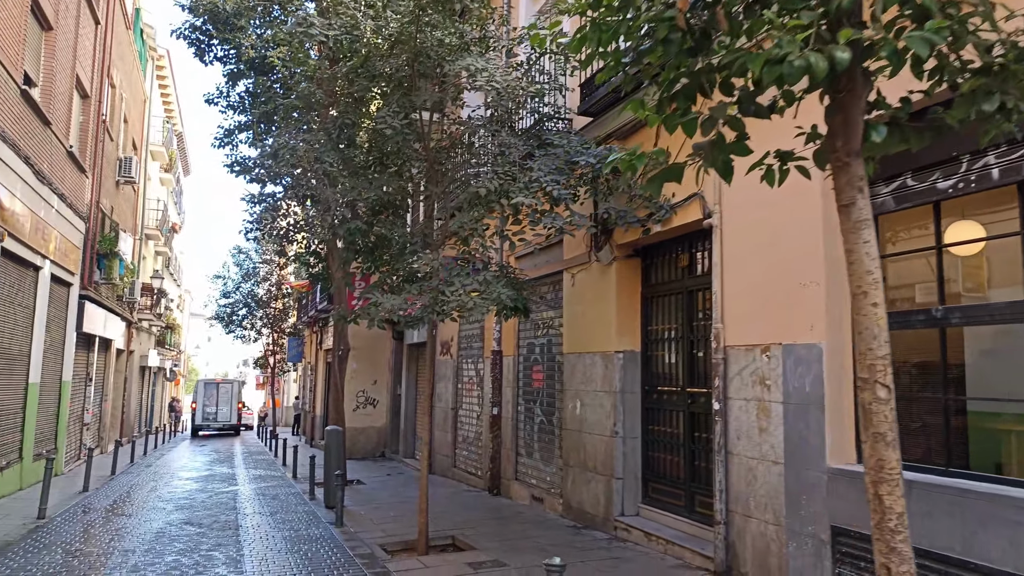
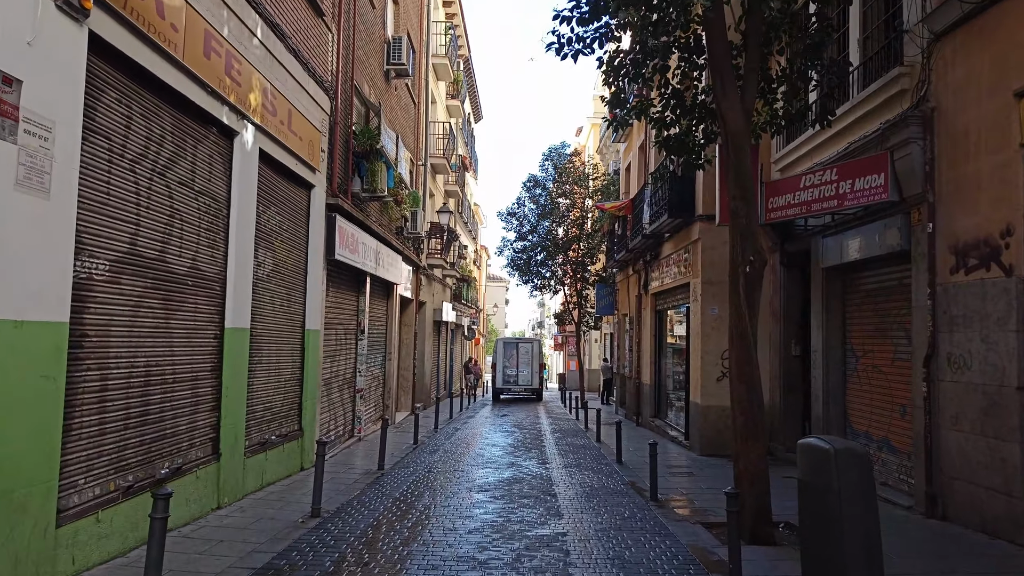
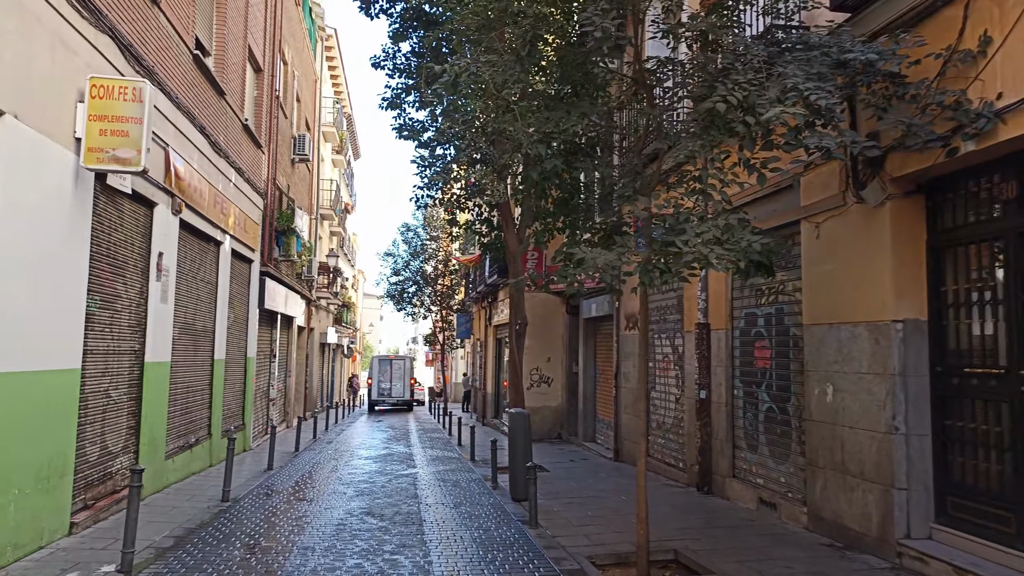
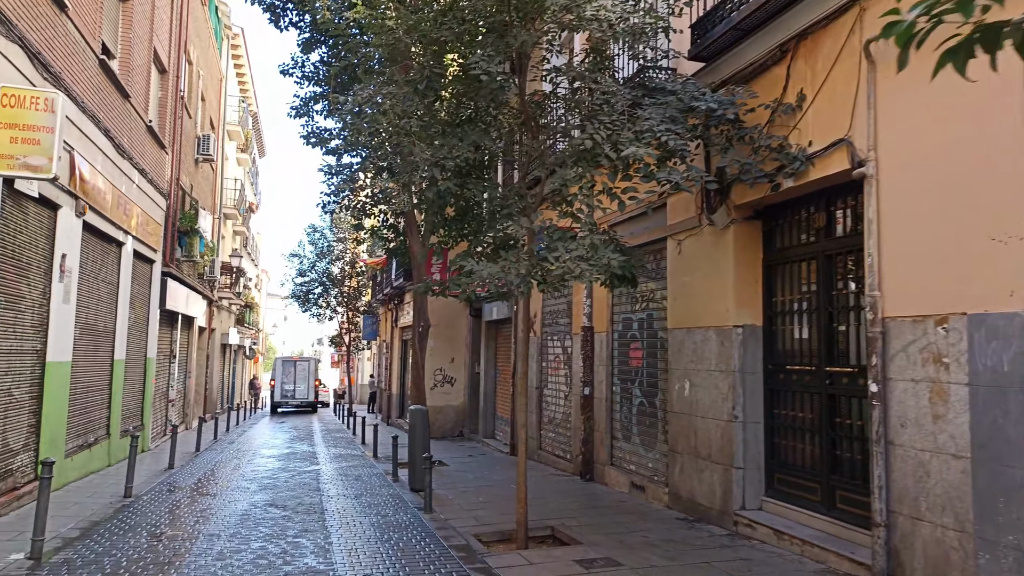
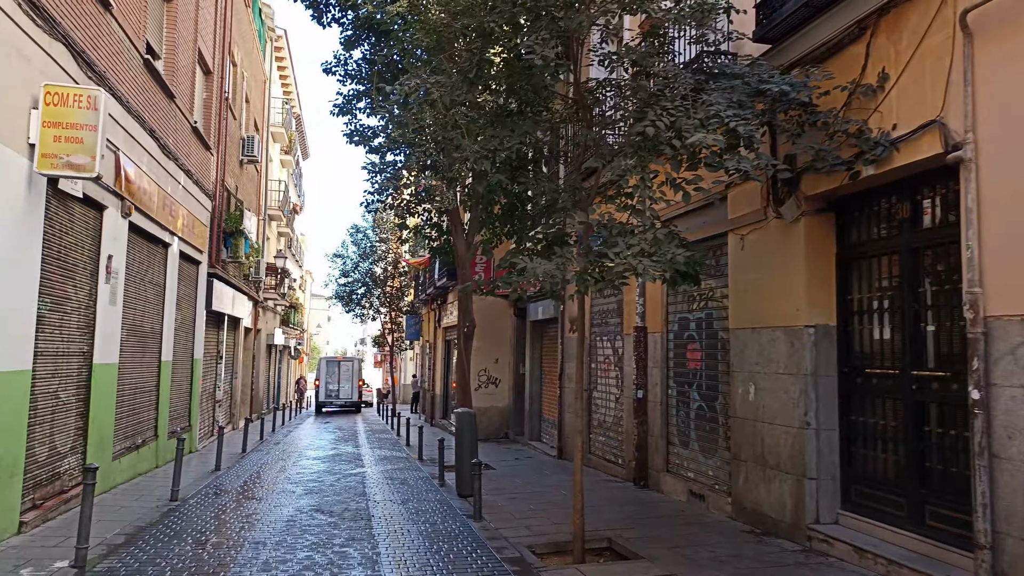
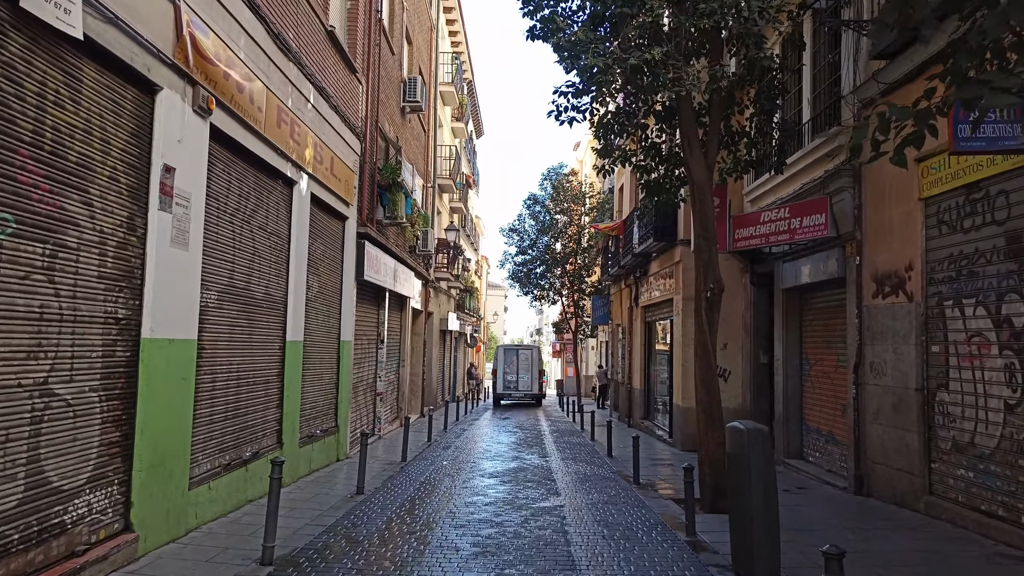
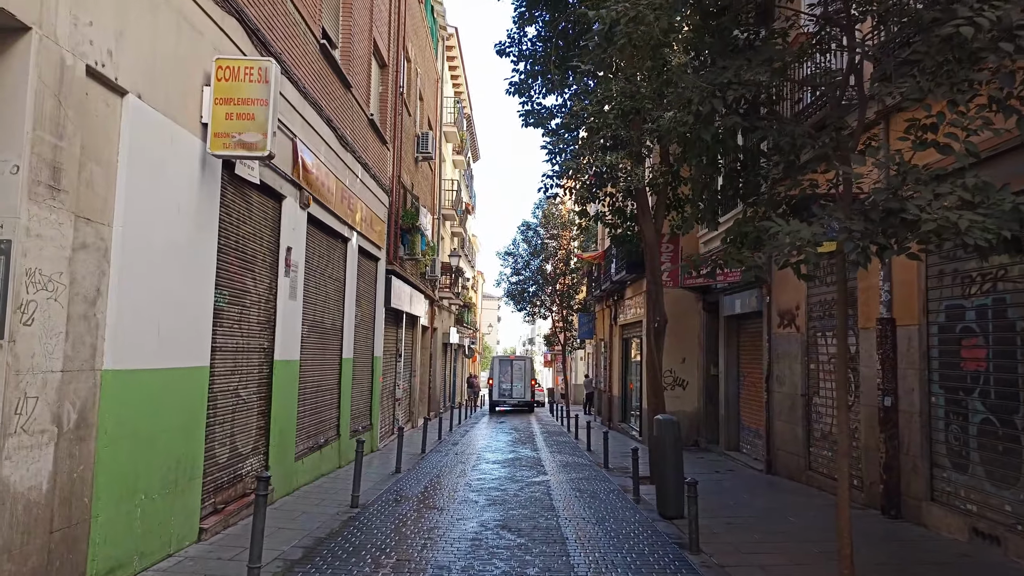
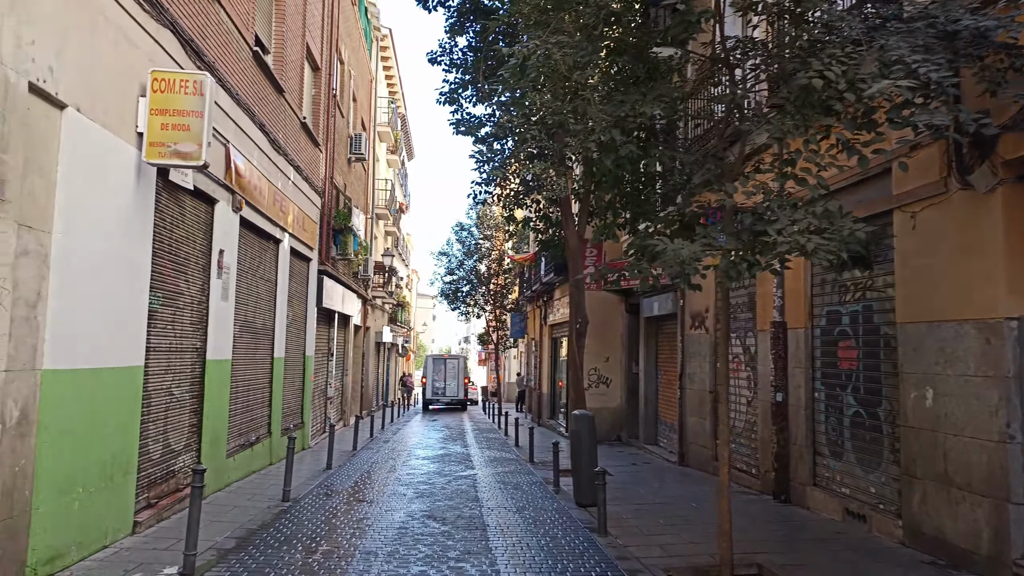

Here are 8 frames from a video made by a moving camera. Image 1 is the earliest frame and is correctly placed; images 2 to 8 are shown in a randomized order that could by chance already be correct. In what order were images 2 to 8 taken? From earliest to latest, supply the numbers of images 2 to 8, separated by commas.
4, 5, 3, 8, 7, 6, 2
